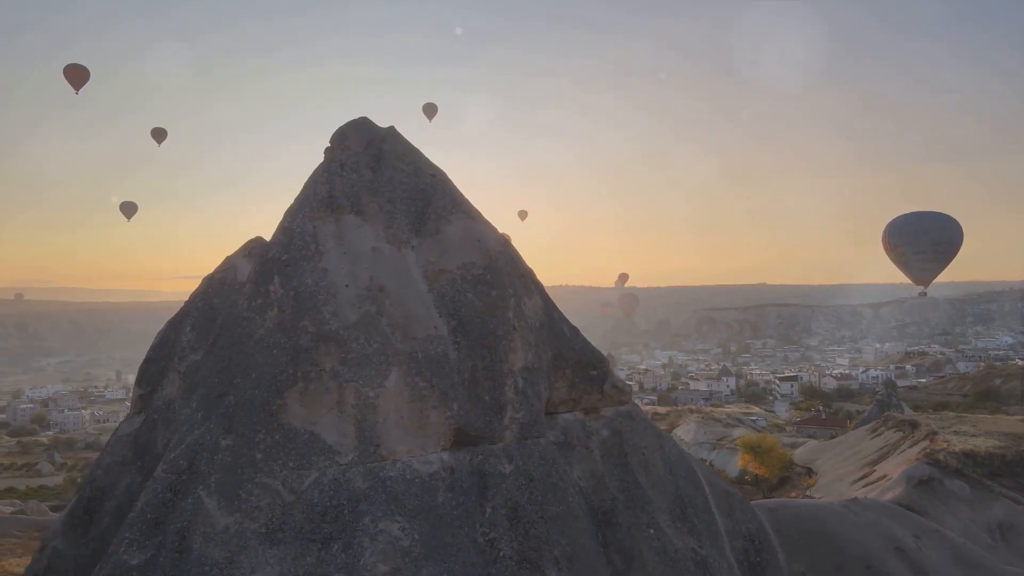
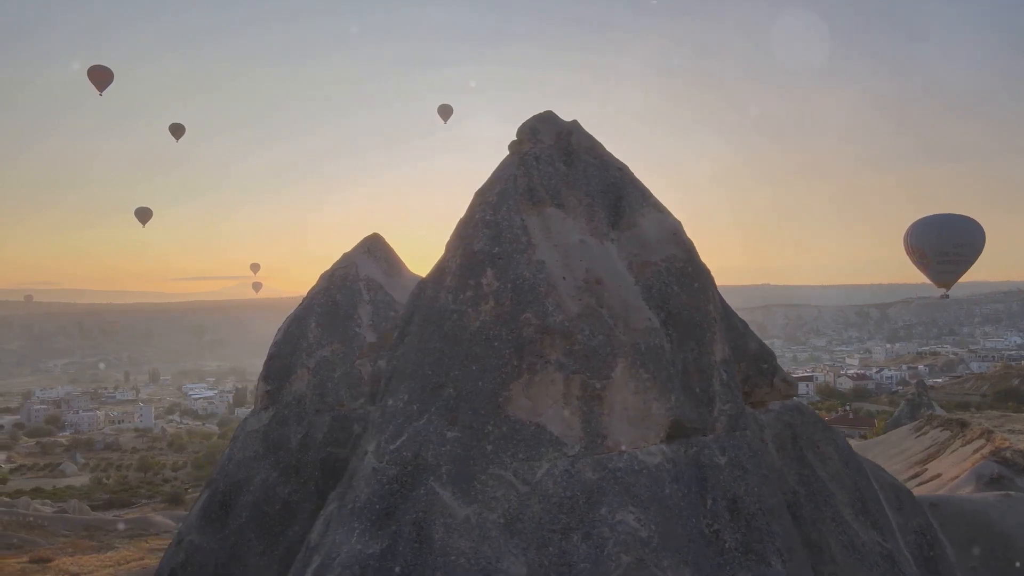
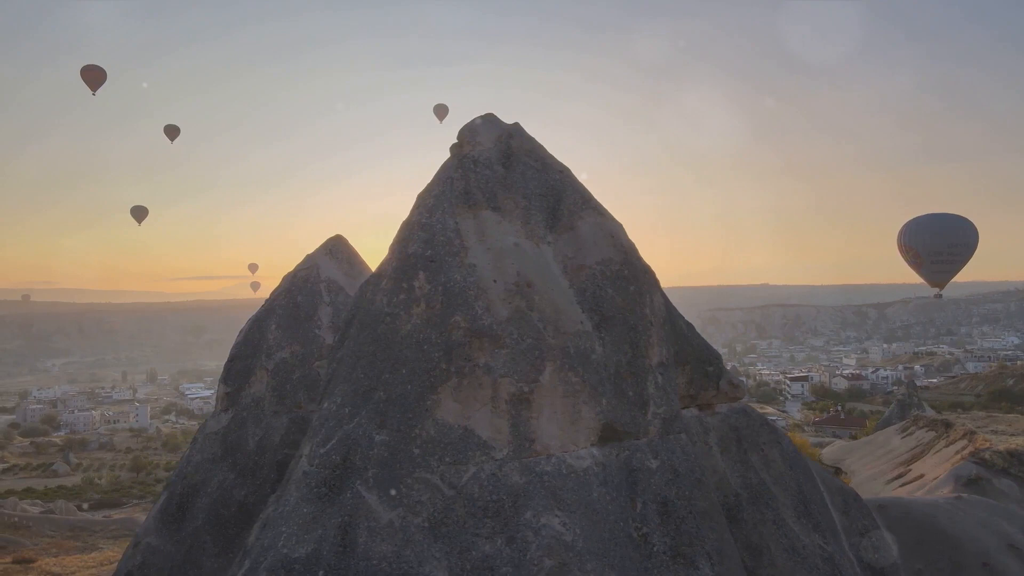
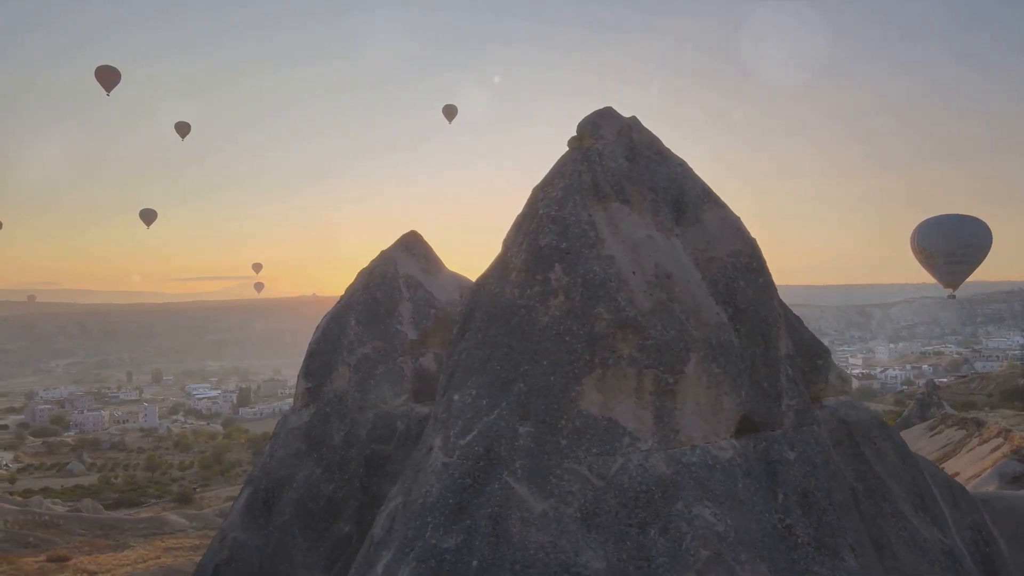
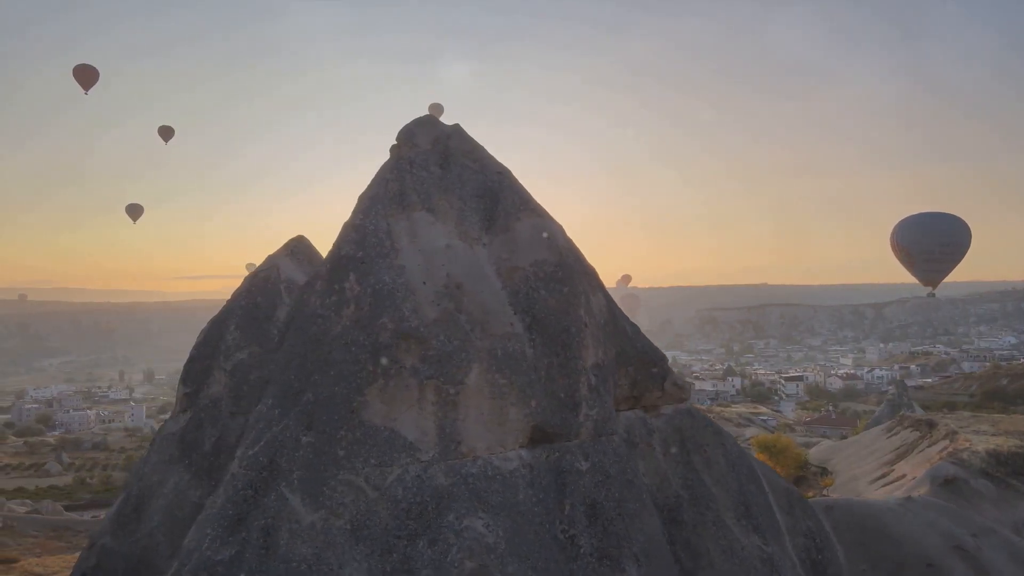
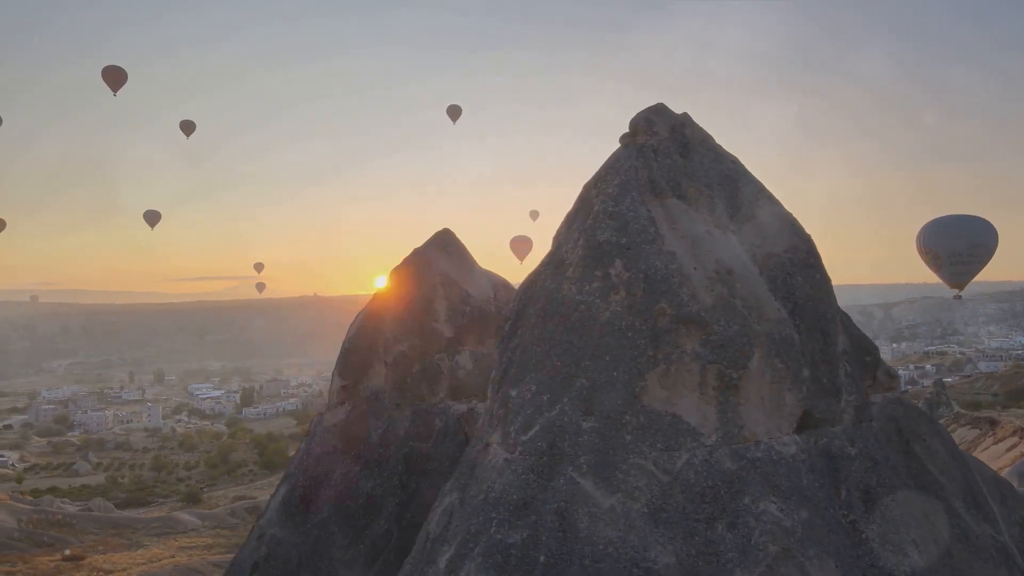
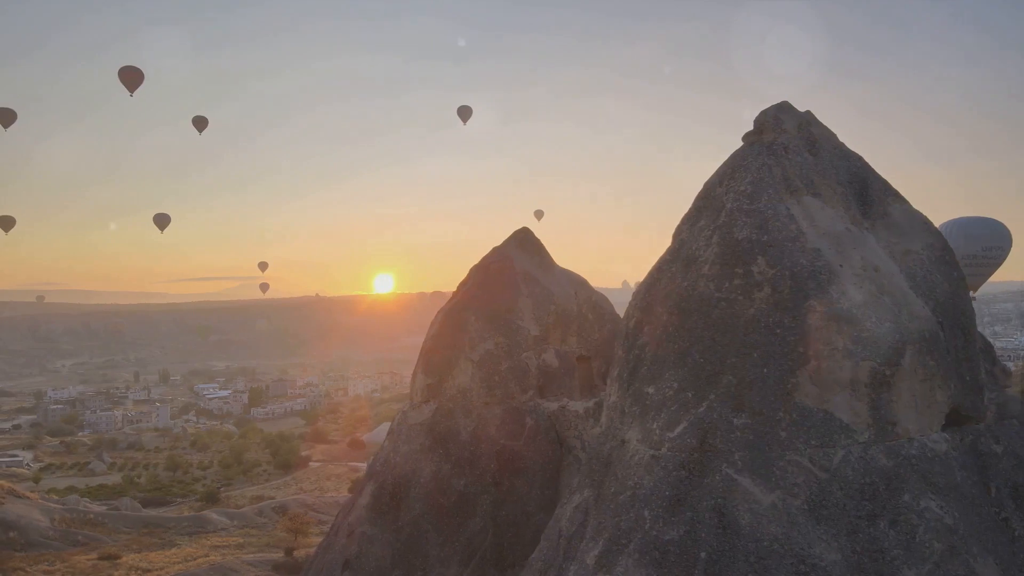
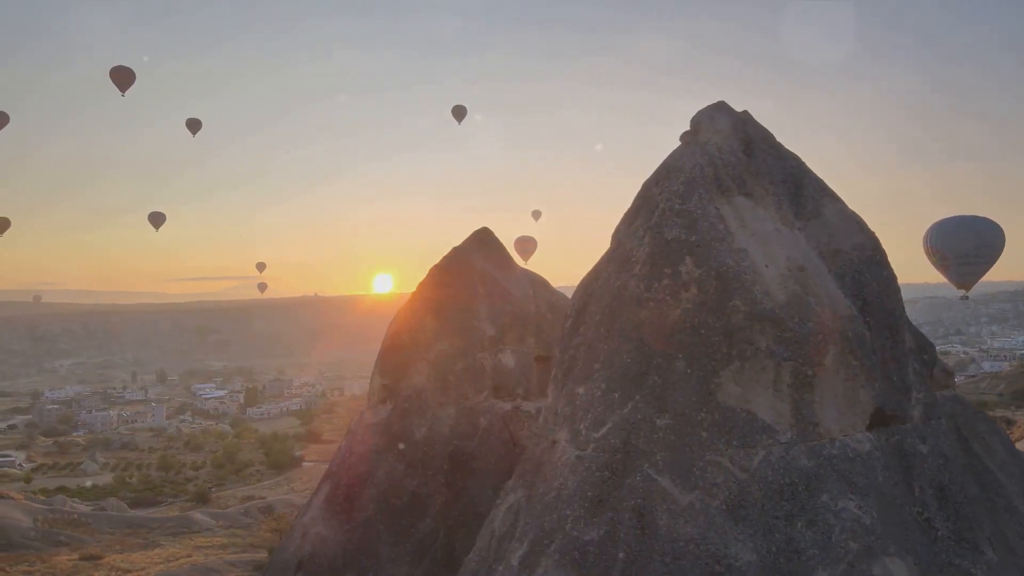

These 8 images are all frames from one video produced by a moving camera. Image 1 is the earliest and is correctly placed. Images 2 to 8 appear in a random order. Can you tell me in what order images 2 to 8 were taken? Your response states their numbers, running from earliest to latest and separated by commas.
5, 3, 2, 4, 6, 8, 7
